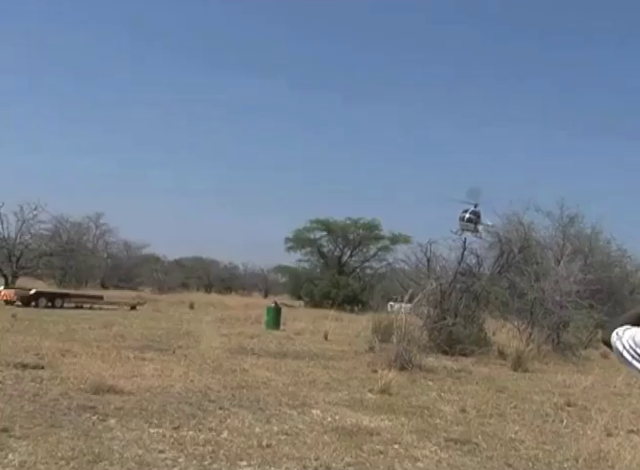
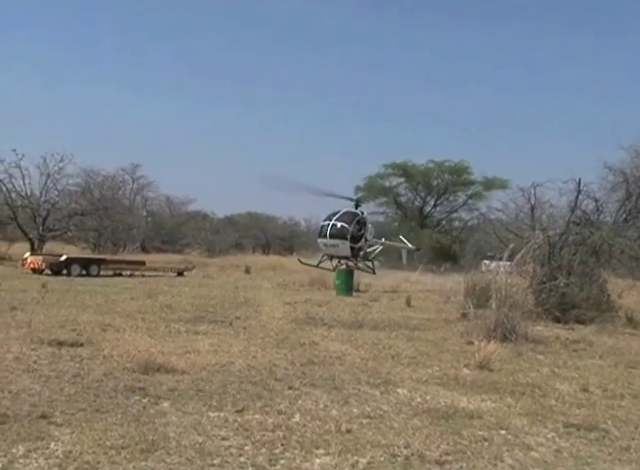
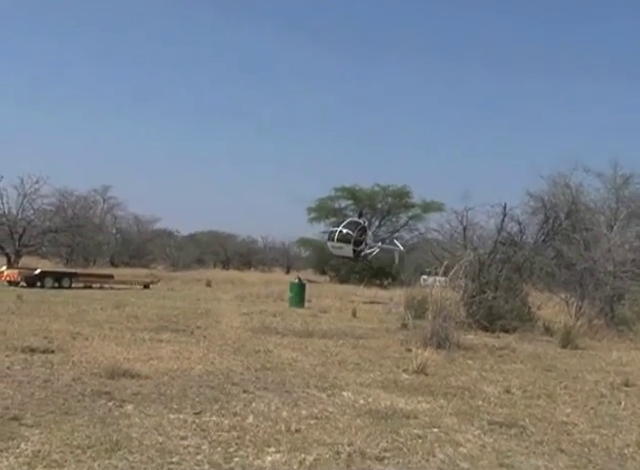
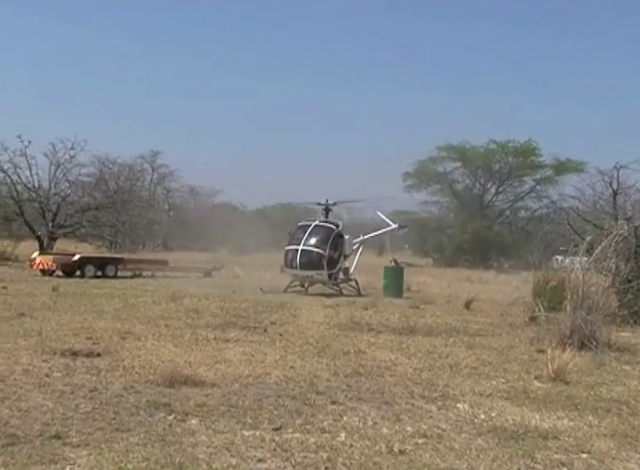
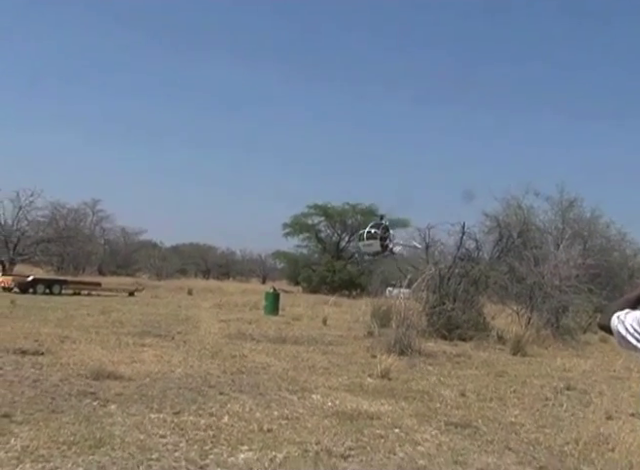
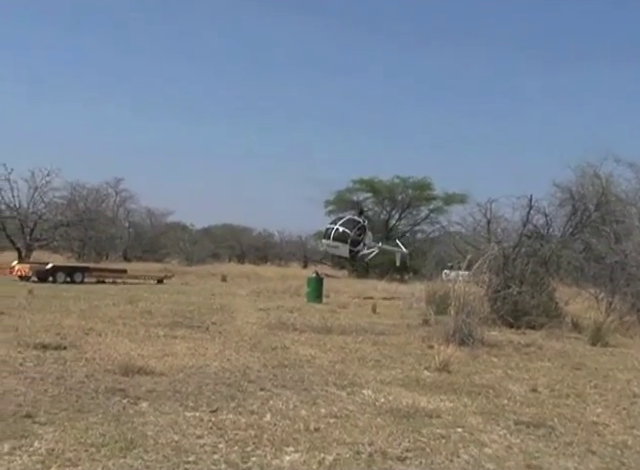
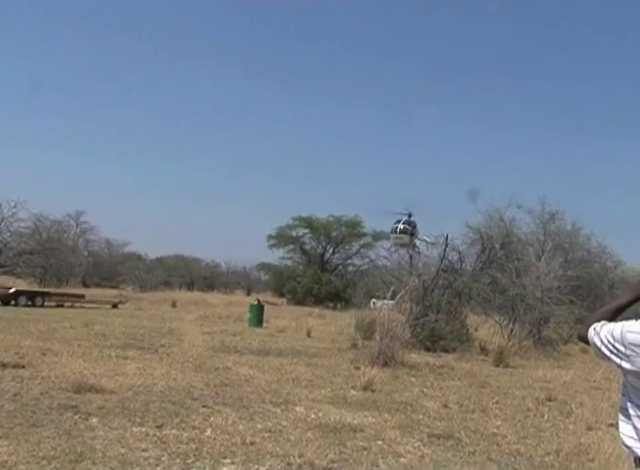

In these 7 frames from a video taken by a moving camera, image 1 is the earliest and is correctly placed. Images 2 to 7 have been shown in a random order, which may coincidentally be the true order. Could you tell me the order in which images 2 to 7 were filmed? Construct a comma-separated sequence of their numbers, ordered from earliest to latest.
7, 5, 3, 6, 2, 4
